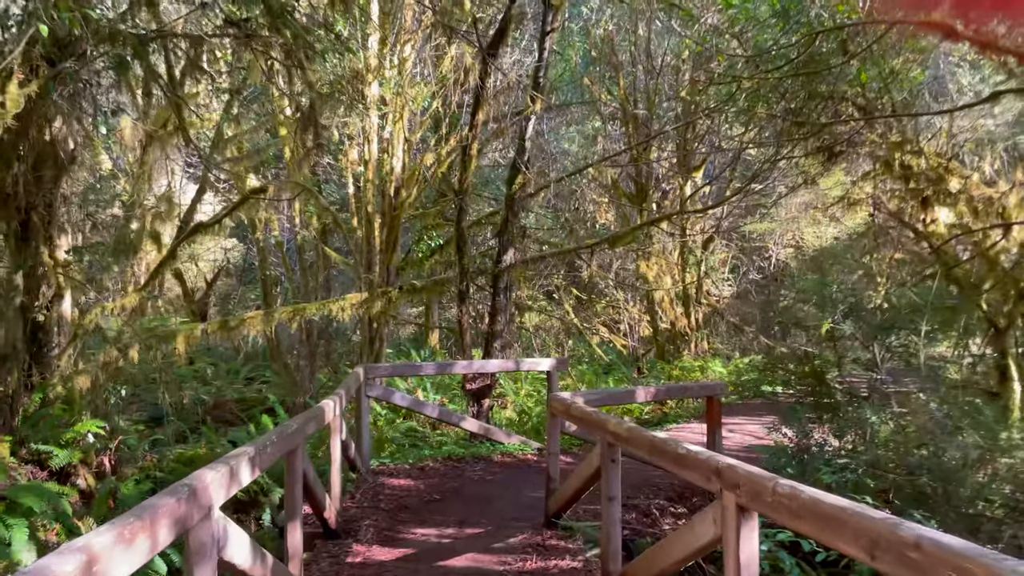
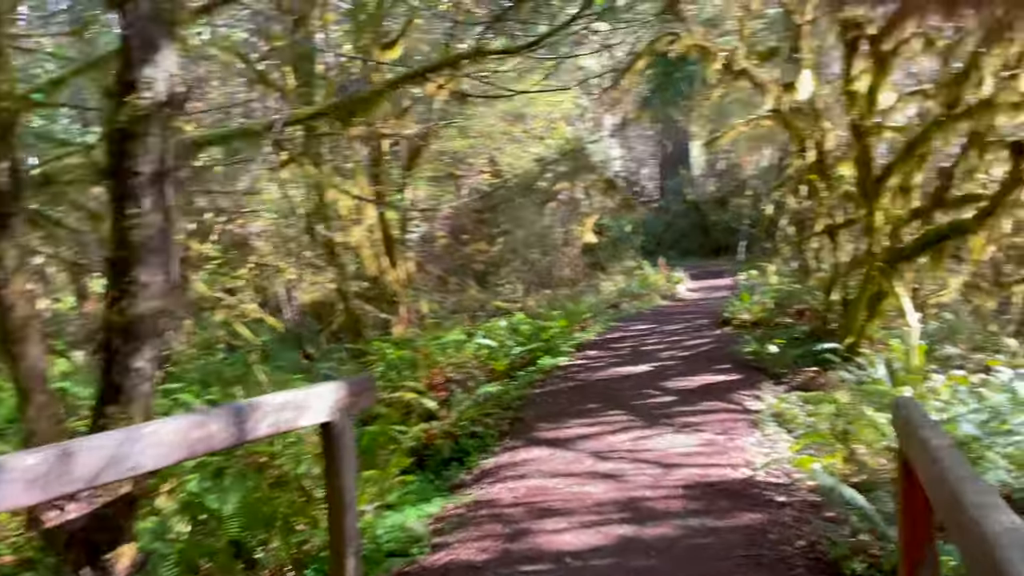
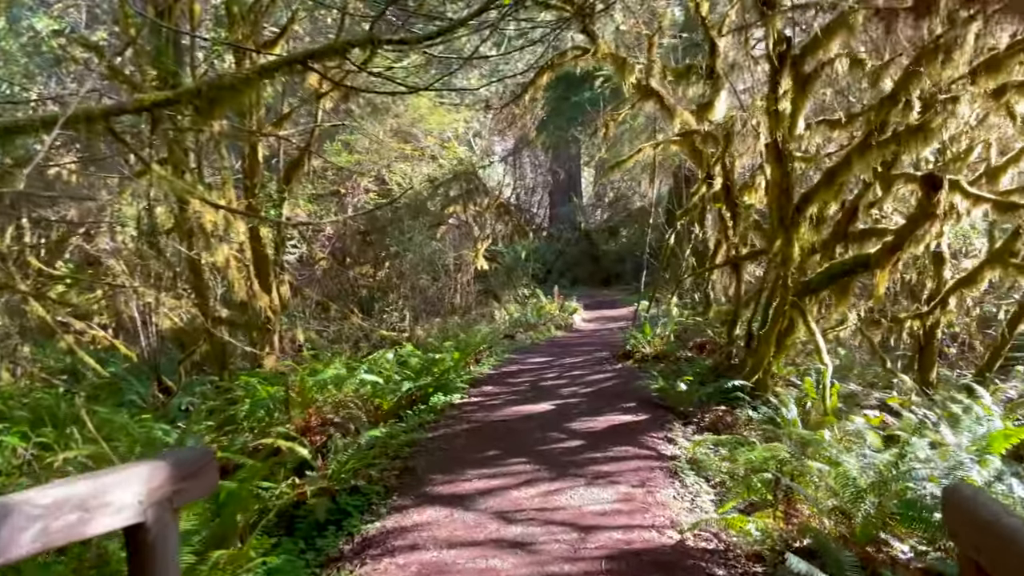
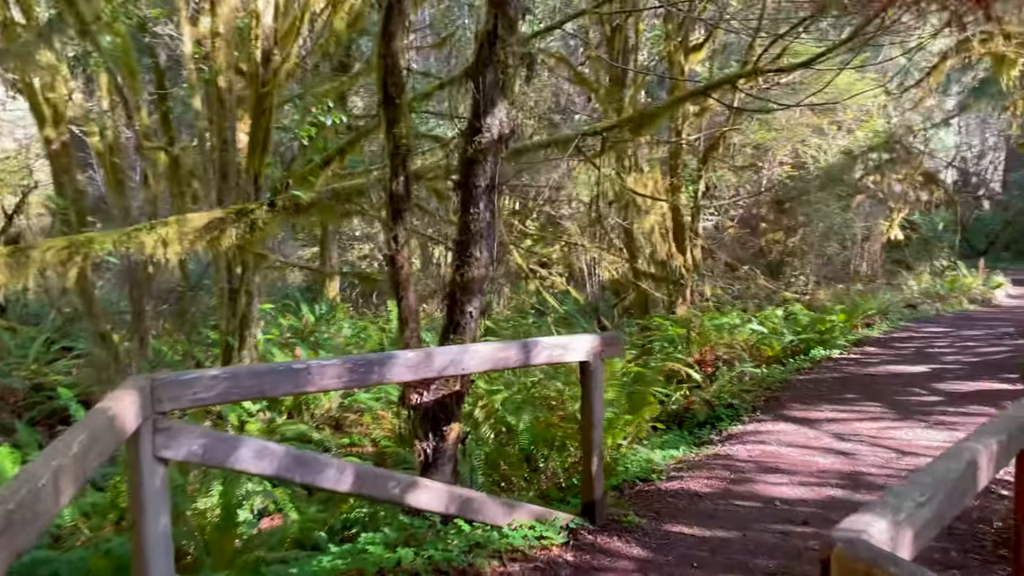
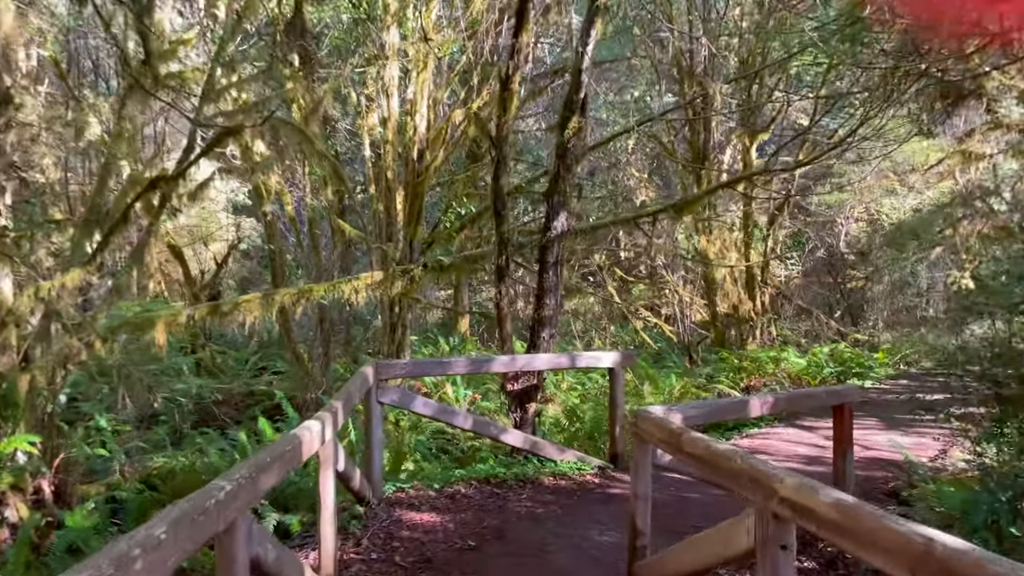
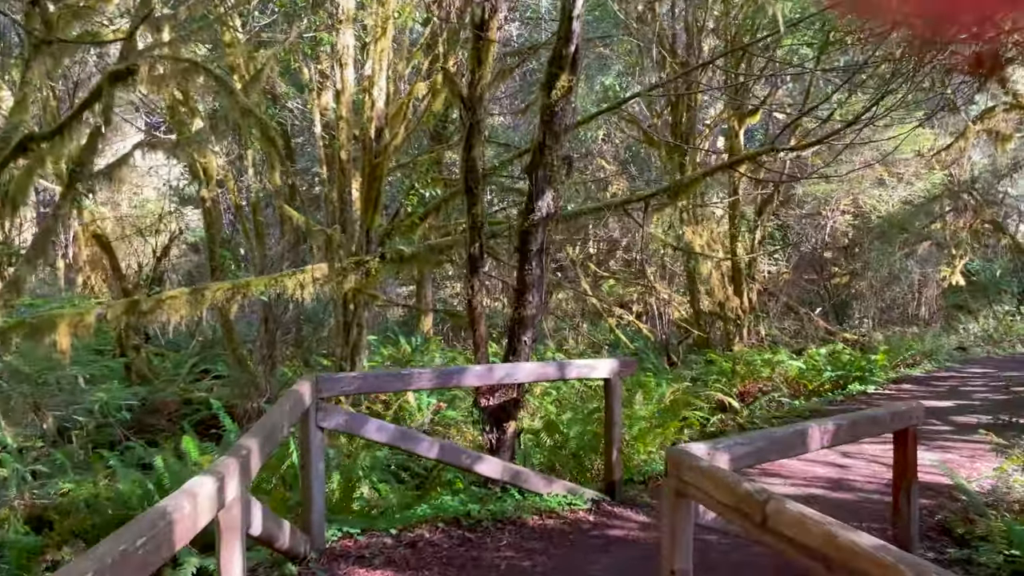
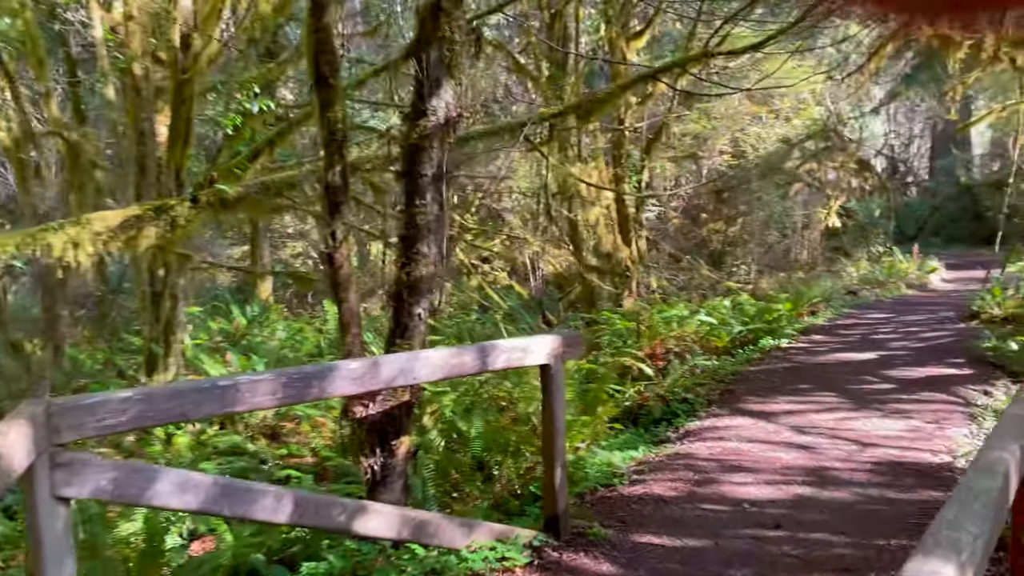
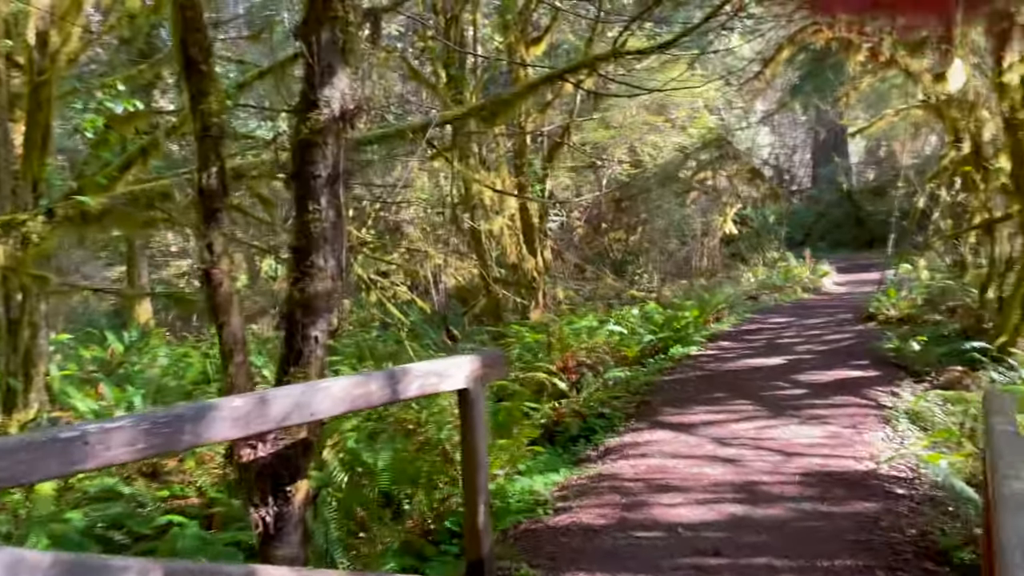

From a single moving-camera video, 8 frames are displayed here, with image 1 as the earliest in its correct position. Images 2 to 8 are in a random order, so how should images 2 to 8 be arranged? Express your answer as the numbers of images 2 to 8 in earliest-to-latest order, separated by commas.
5, 6, 4, 7, 8, 2, 3
